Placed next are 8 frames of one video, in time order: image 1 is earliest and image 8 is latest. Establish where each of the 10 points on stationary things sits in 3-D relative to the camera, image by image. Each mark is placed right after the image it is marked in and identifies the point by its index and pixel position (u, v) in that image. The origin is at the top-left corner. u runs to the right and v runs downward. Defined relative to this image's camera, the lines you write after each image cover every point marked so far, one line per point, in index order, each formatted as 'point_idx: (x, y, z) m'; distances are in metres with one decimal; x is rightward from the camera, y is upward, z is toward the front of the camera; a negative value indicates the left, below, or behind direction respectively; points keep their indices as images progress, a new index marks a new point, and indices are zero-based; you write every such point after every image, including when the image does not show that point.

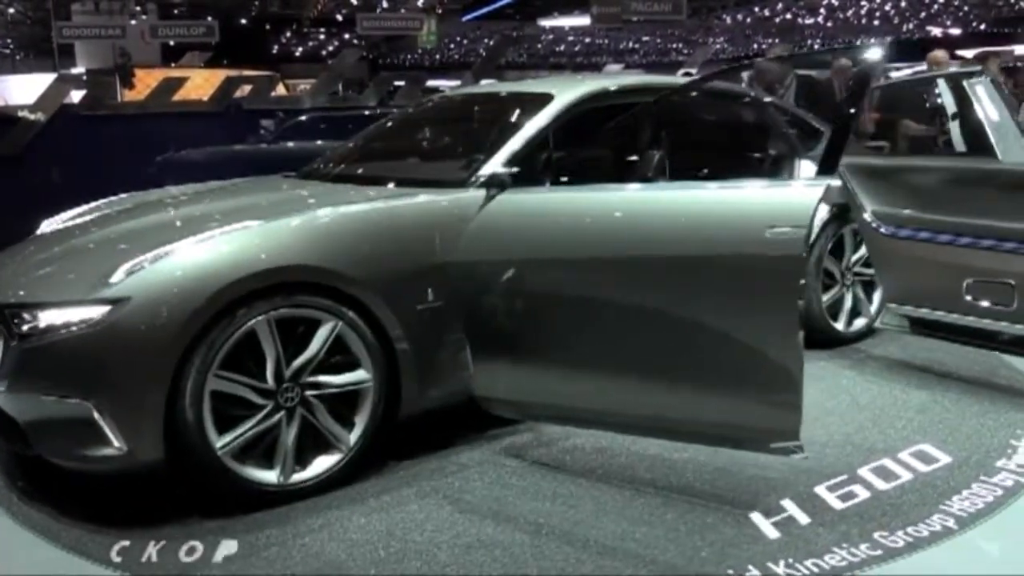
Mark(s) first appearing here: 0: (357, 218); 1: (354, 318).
0: (-0.4, +0.2, +3.5) m
1: (-0.5, -0.1, +3.4) m
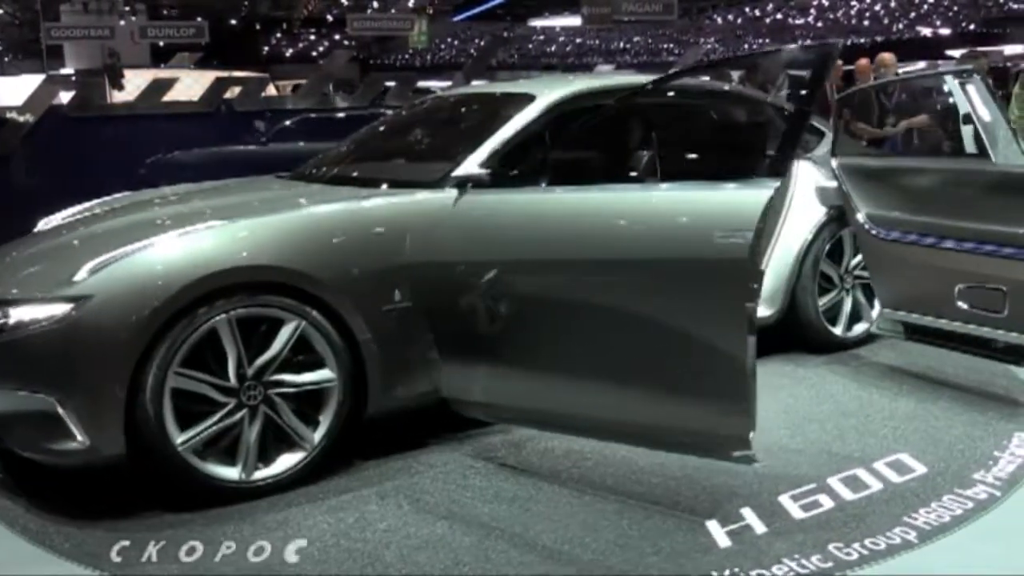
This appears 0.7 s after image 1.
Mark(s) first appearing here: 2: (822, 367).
0: (-0.5, +0.2, +3.5) m
1: (-0.6, -0.1, +3.5) m
2: (+1.2, -0.3, +4.6) m
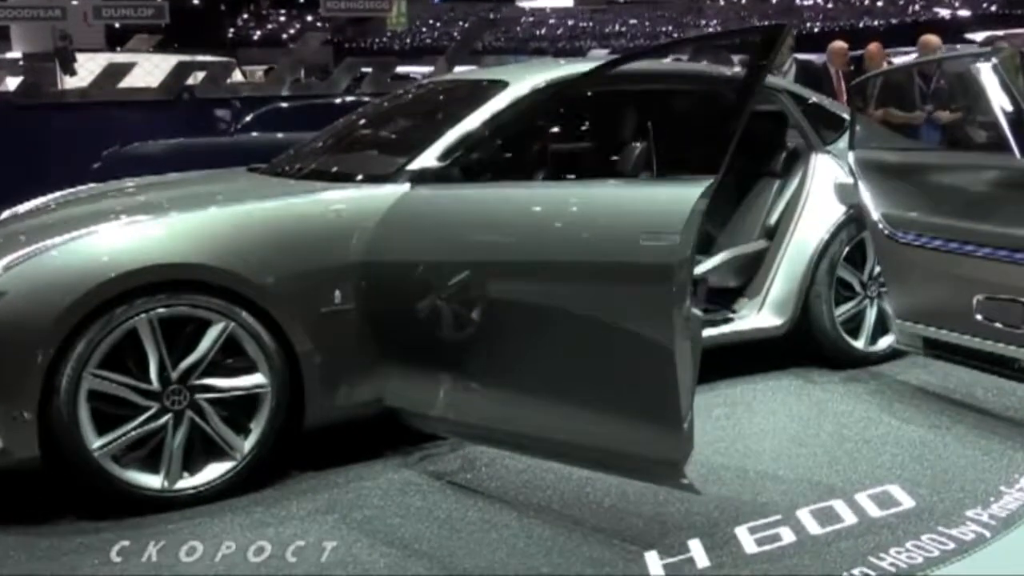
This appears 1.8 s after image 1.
0: (-0.7, +0.2, +3.3) m
1: (-0.7, -0.1, +3.3) m
2: (+1.1, -0.3, +4.2) m
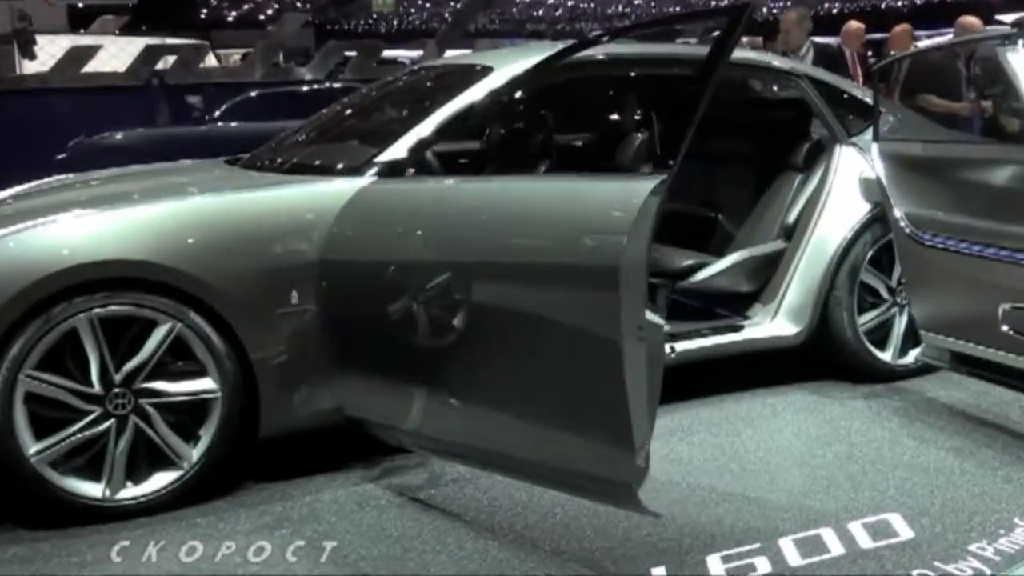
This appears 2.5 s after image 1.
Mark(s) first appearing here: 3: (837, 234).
0: (-0.7, +0.2, +3.1) m
1: (-0.8, -0.1, +3.1) m
2: (+1.1, -0.3, +3.9) m
3: (+1.1, +0.2, +3.9) m
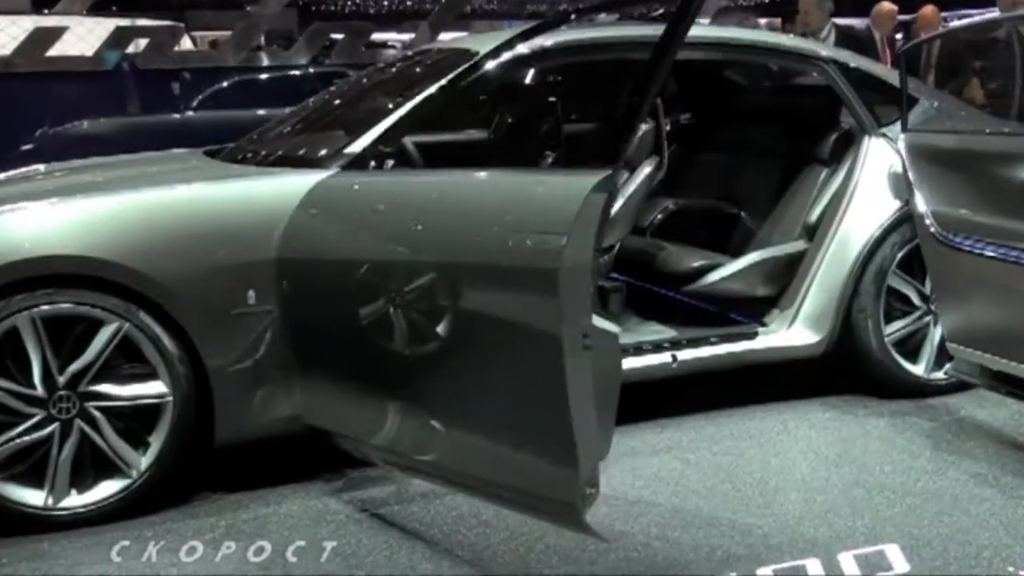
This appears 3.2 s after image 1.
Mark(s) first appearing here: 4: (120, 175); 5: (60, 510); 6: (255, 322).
0: (-0.8, +0.2, +2.9) m
1: (-0.9, -0.1, +2.9) m
2: (+1.1, -0.4, +3.5) m
3: (+1.0, +0.2, +3.6) m
4: (-1.1, +0.3, +3.3) m
5: (-1.1, -0.5, +2.9) m
6: (-0.6, -0.1, +2.9) m
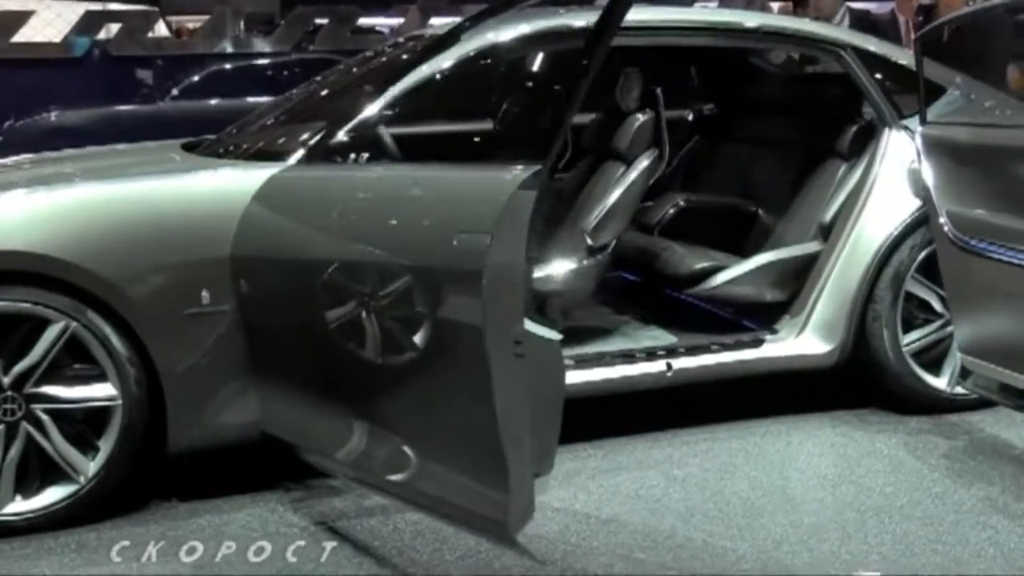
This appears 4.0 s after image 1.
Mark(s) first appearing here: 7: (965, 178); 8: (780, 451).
0: (-0.9, +0.2, +2.8) m
1: (-0.9, -0.1, +2.7) m
2: (+1.0, -0.4, +3.3) m
3: (+1.0, +0.2, +3.3) m
4: (-1.1, +0.3, +3.2) m
5: (-1.2, -0.5, +2.7) m
6: (-0.7, -0.1, +2.8) m
7: (+1.1, +0.3, +2.9) m
8: (+0.7, -0.4, +3.1) m
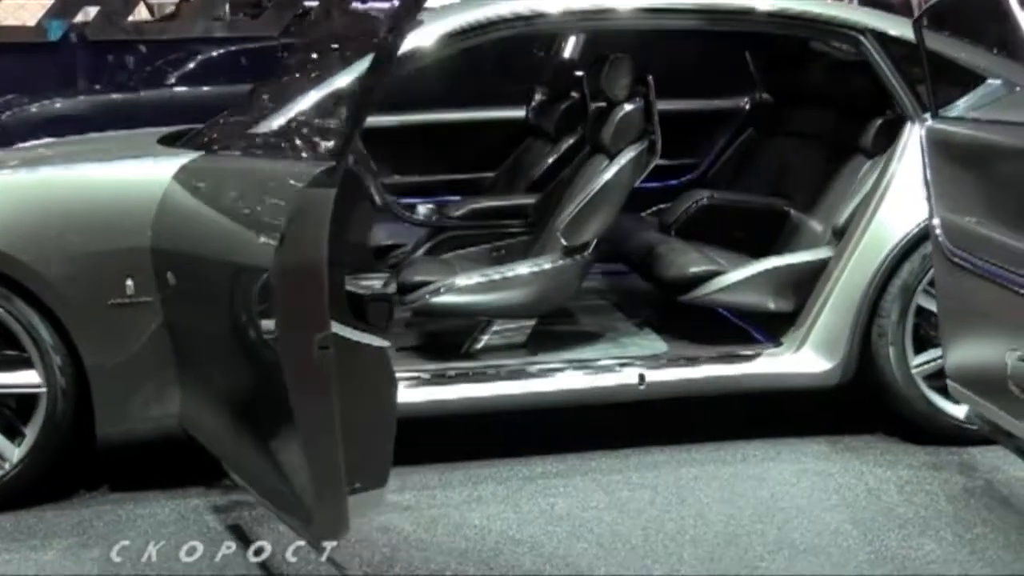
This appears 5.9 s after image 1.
0: (-1.0, +0.2, +2.7) m
1: (-1.1, 0.0, +2.7) m
2: (+0.9, -0.4, +2.9) m
3: (+0.9, +0.1, +3.0) m
4: (-1.2, +0.4, +3.2) m
5: (-1.3, -0.5, +2.8) m
6: (-0.9, -0.1, +2.7) m
7: (+0.9, +0.2, +2.5) m
8: (+0.6, -0.4, +2.8) m
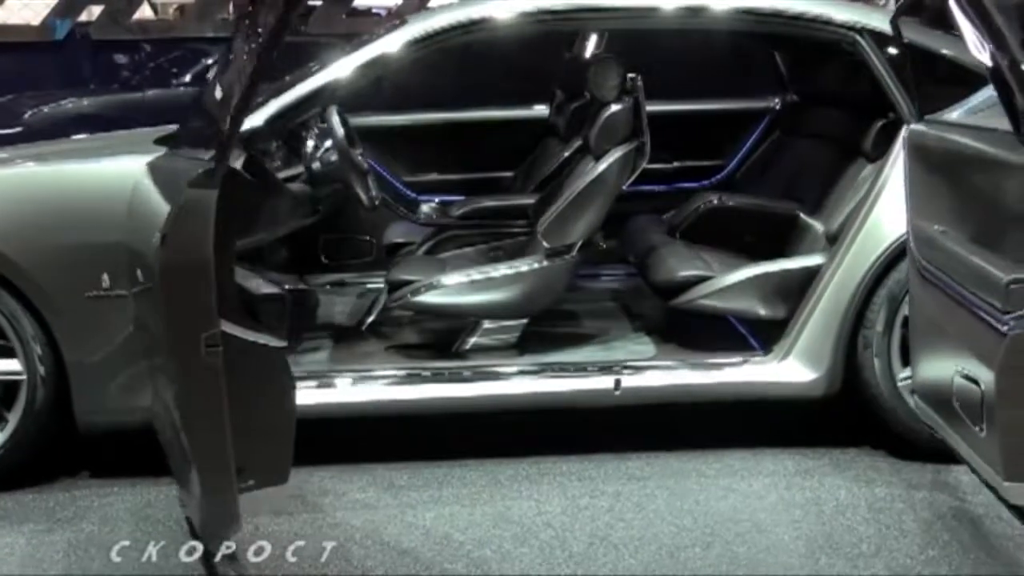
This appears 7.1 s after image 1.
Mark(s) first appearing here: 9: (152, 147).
0: (-1.1, +0.3, +2.8) m
1: (-1.2, 0.0, +2.8) m
2: (+0.8, -0.4, +2.8) m
3: (+0.9, +0.1, +2.9) m
4: (-1.2, +0.4, +3.3) m
5: (-1.4, -0.5, +2.9) m
6: (-0.9, 0.0, +2.8) m
7: (+0.8, +0.2, +2.4) m
8: (+0.5, -0.5, +2.7) m
9: (-0.9, +0.4, +3.1) m
